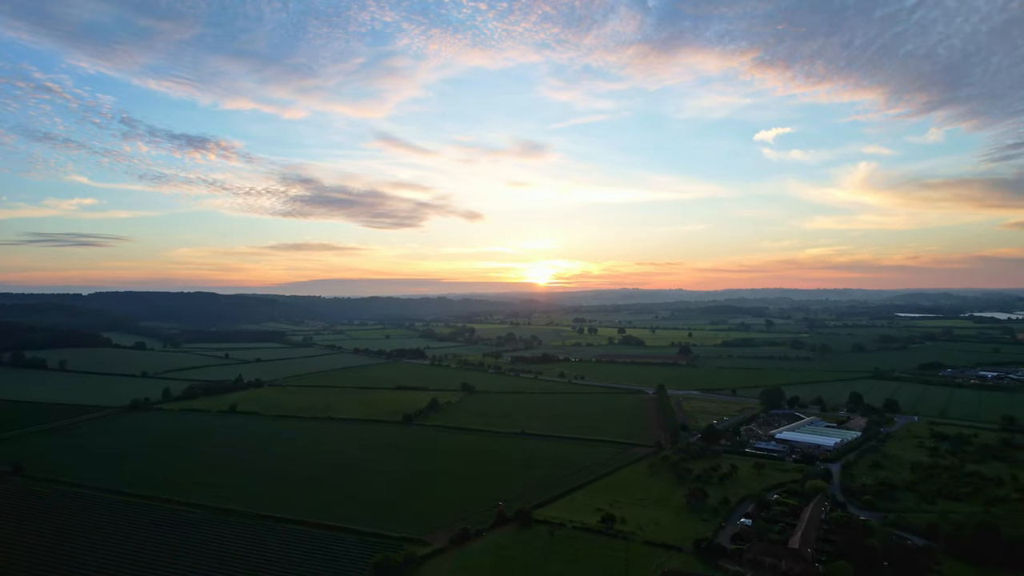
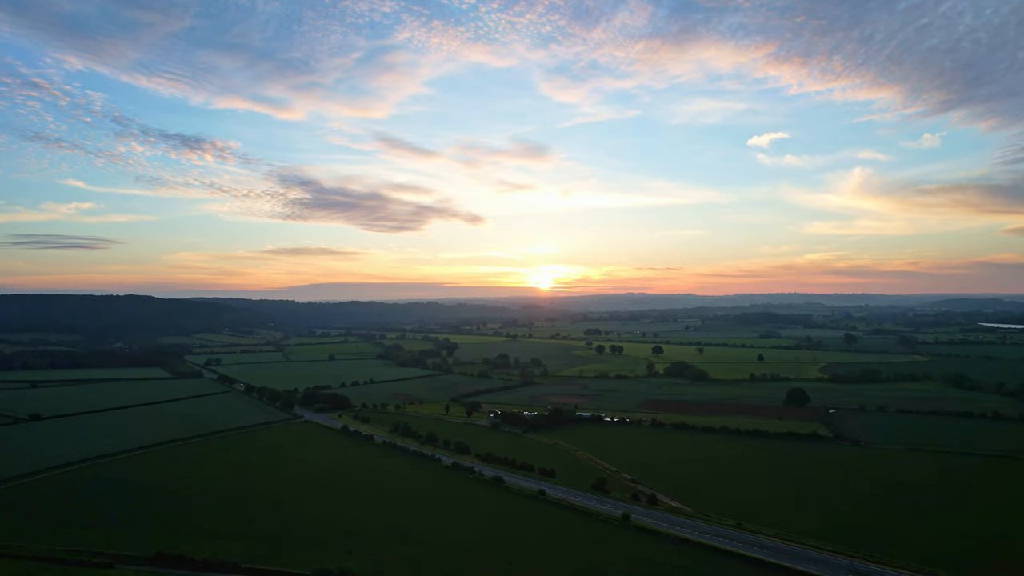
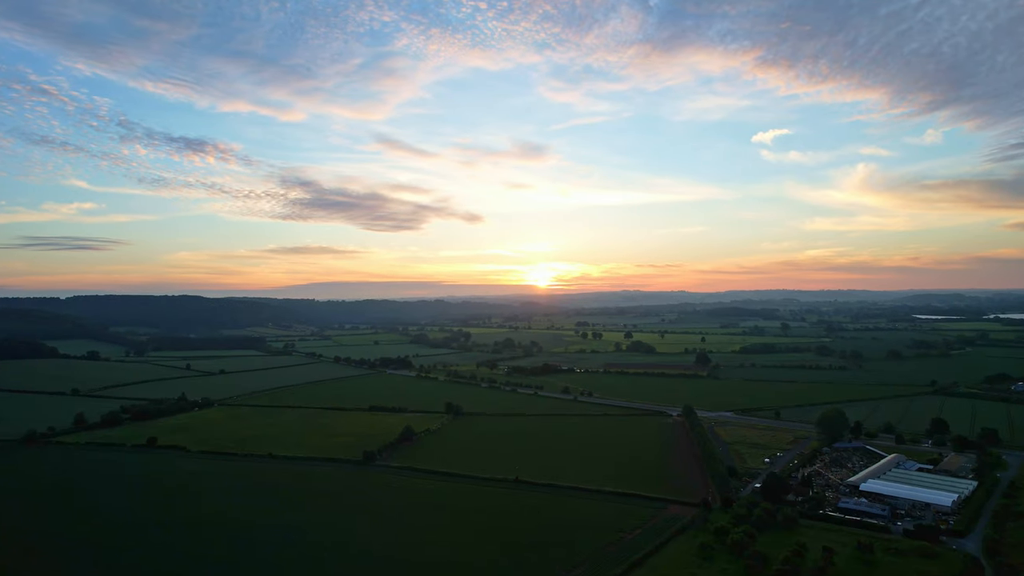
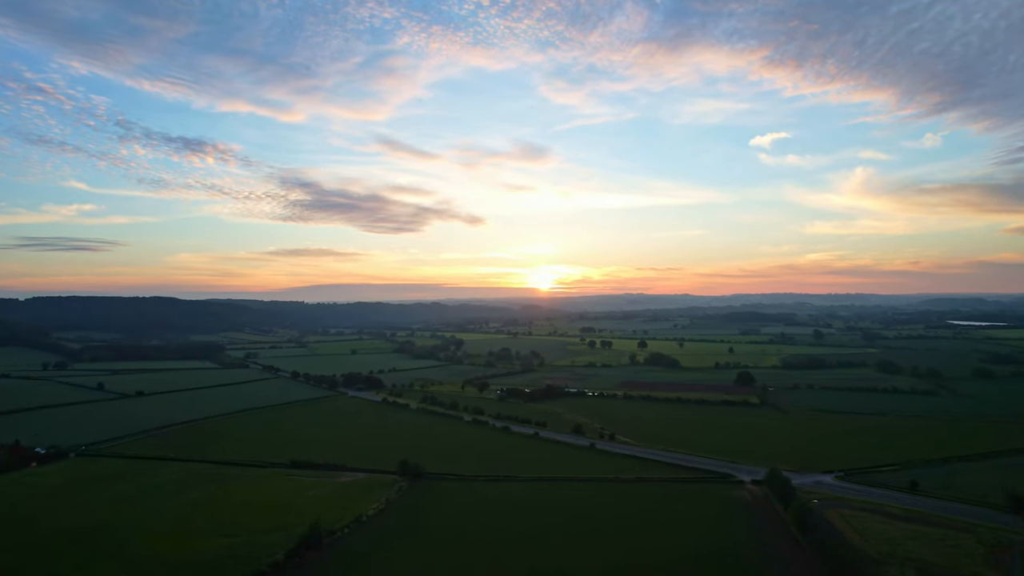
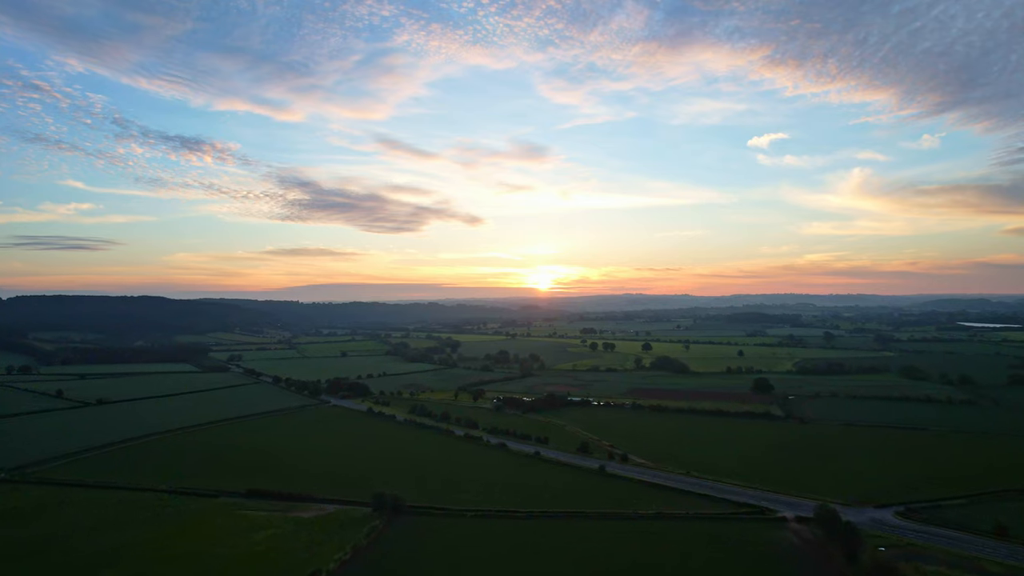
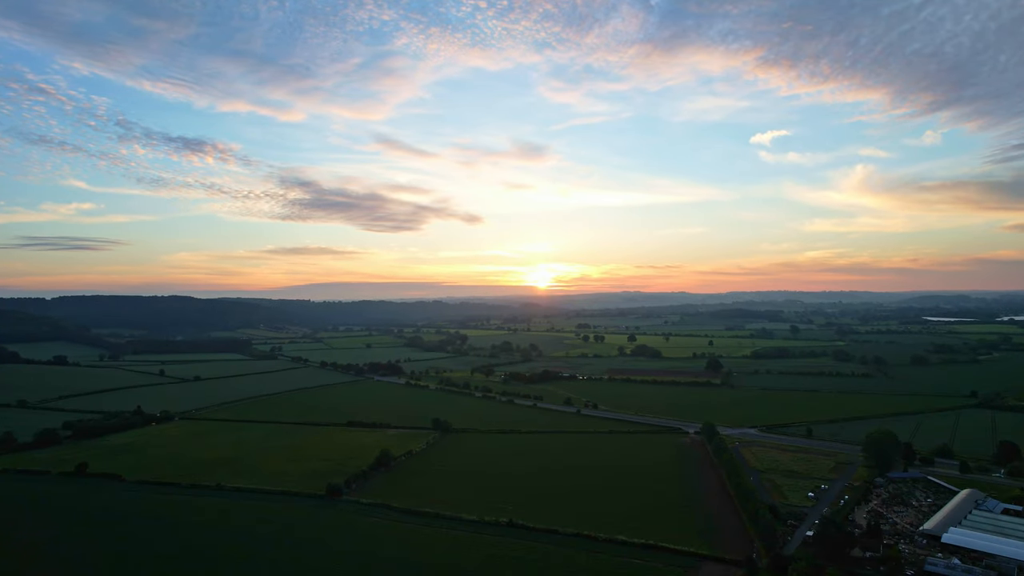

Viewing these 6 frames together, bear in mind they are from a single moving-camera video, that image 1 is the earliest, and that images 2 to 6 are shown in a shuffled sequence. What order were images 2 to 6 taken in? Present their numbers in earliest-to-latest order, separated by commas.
3, 6, 4, 5, 2
